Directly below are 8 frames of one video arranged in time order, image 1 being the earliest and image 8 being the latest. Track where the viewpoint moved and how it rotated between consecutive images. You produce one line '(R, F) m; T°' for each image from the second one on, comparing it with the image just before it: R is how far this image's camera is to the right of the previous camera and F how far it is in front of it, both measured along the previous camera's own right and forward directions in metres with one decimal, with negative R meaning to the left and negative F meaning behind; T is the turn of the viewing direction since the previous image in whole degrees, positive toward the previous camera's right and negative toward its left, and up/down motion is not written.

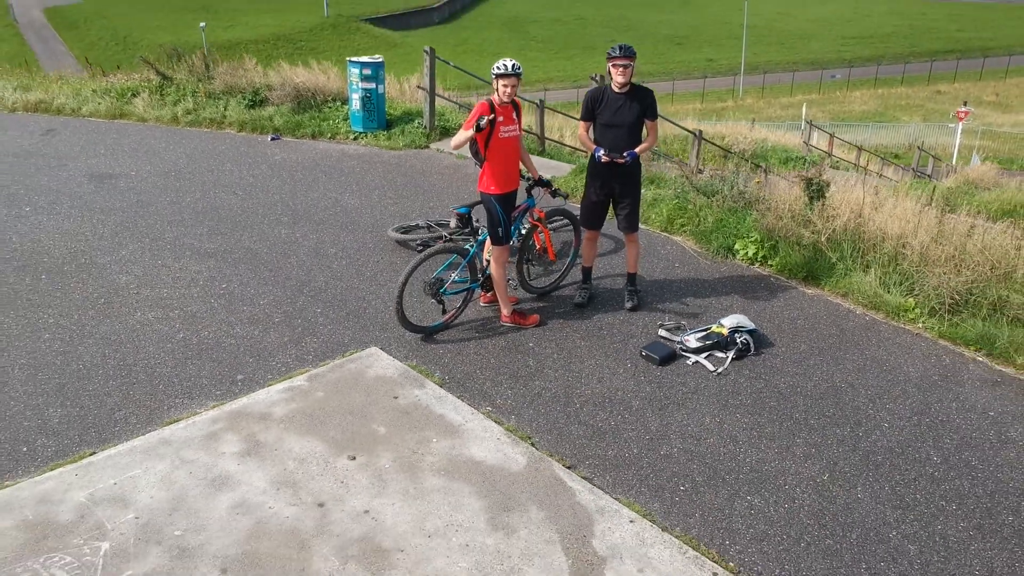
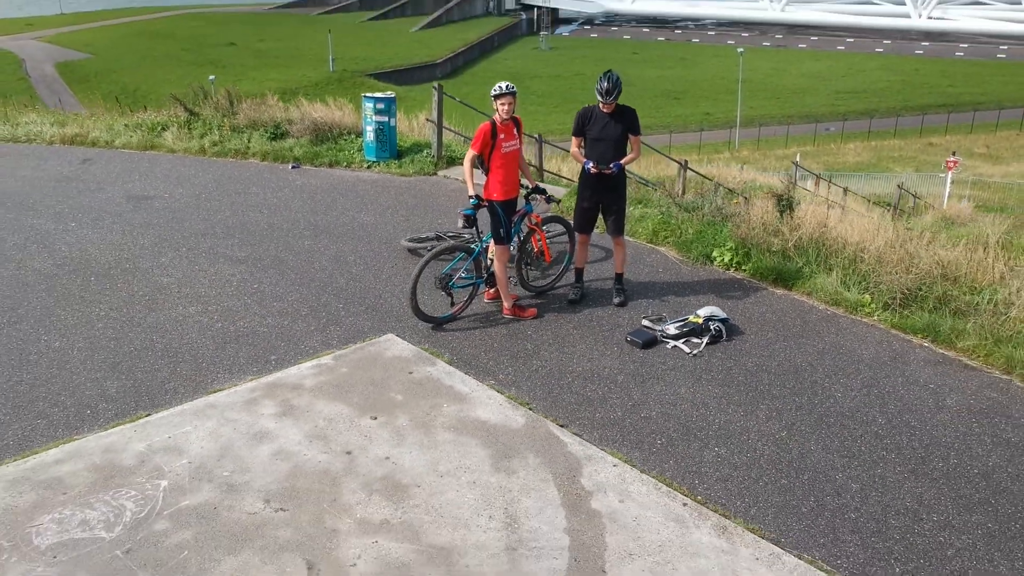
(0.0, -0.4) m; 0°
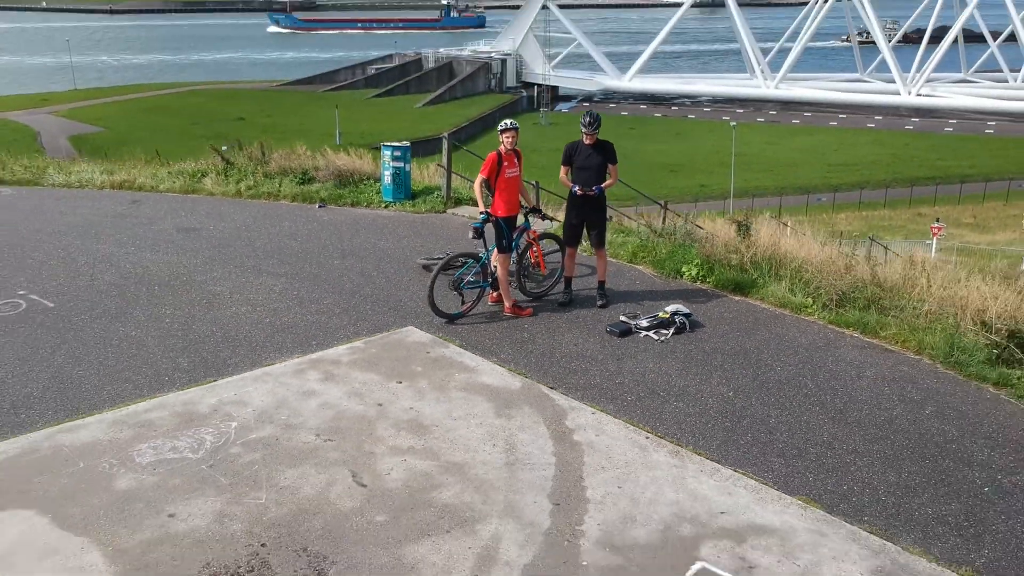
(0.0, -0.6) m; 0°
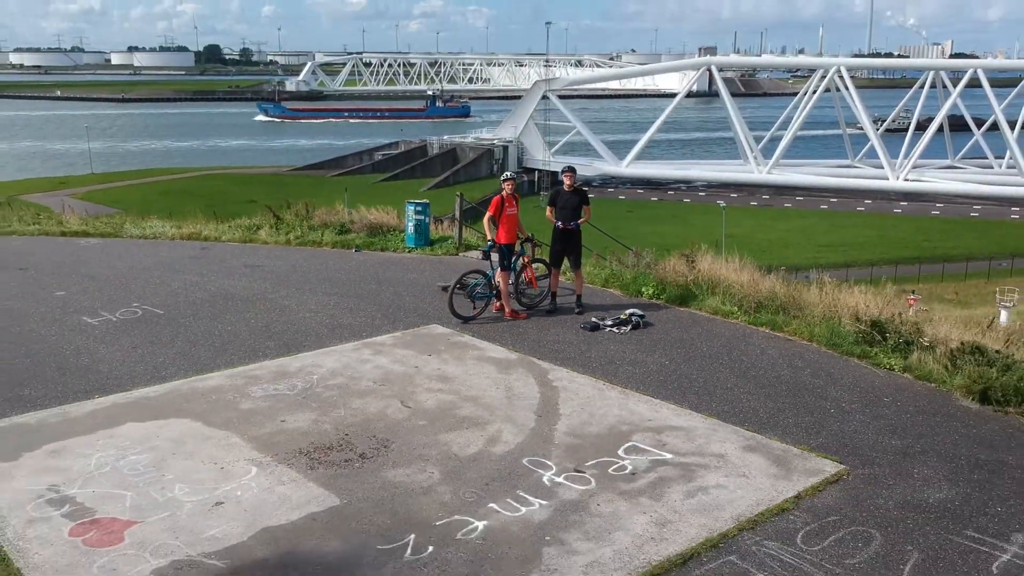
(0.0, -1.2) m; 0°
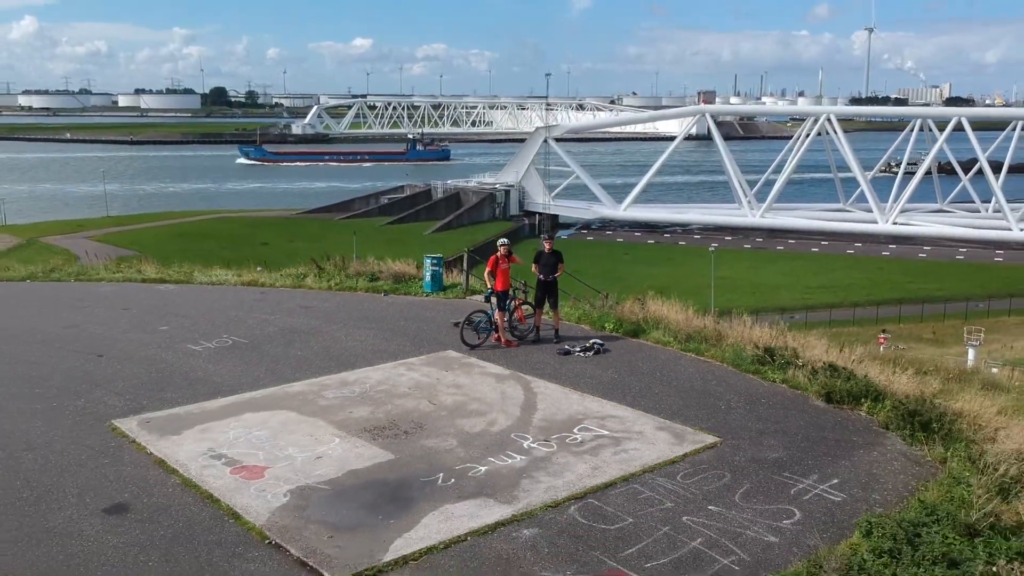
(+0.1, -1.8) m; 0°
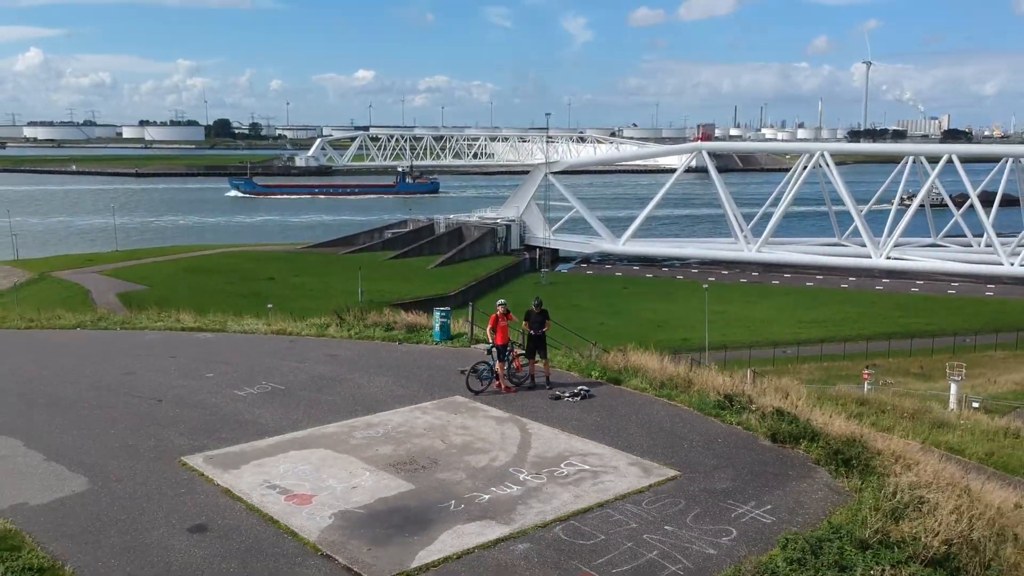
(0.0, -1.1) m; 0°
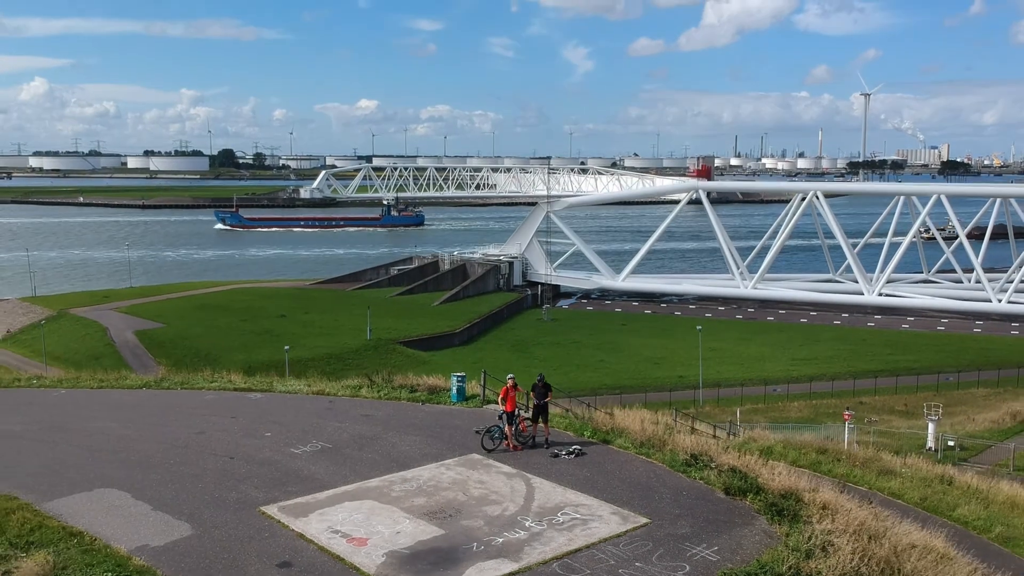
(0.0, -1.8) m; 0°
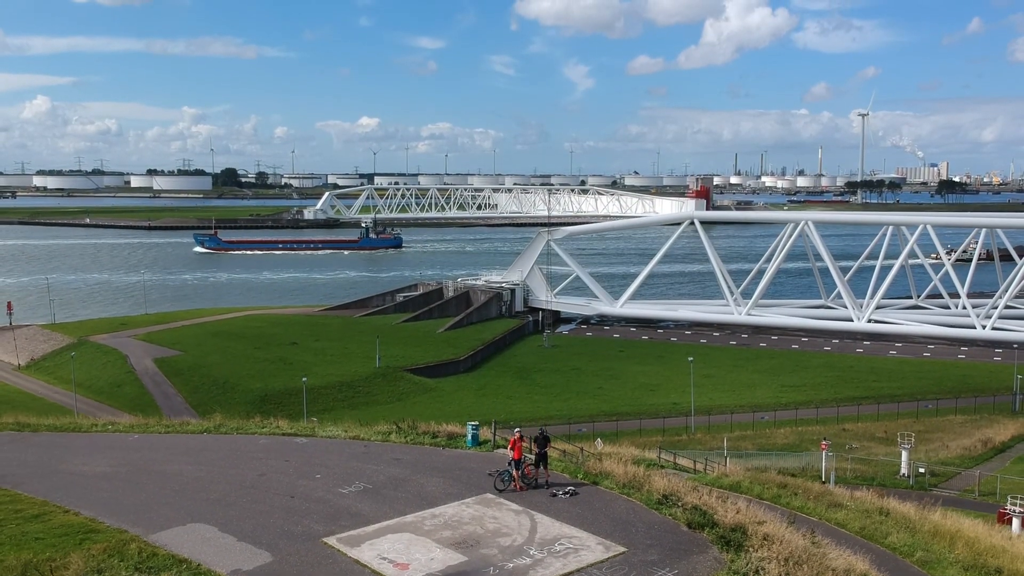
(-0.1, -2.3) m; 0°
